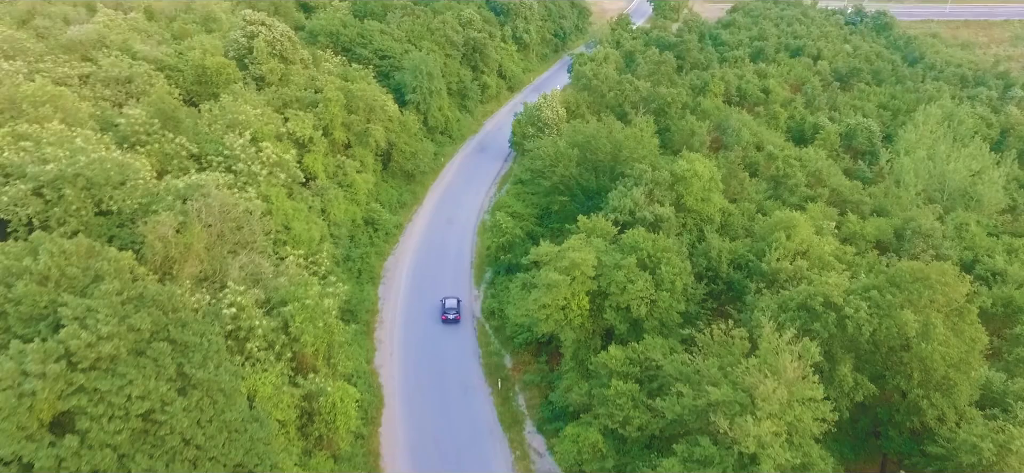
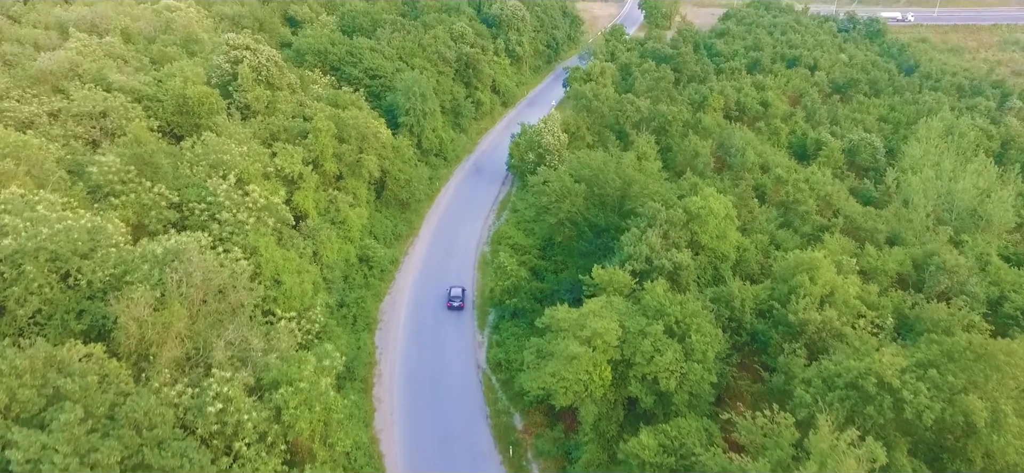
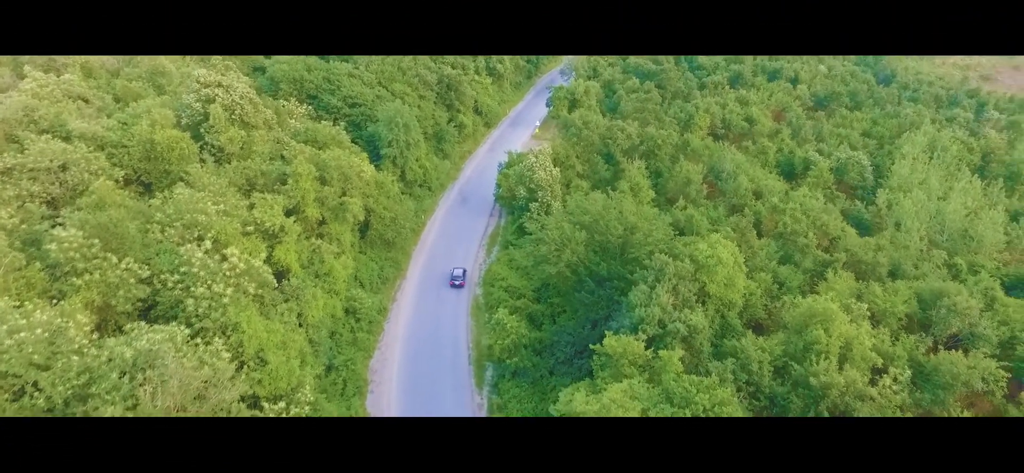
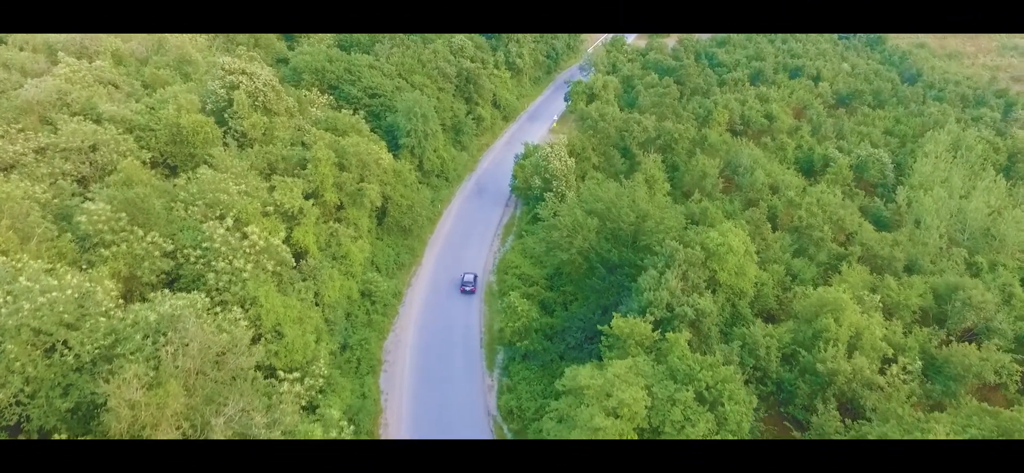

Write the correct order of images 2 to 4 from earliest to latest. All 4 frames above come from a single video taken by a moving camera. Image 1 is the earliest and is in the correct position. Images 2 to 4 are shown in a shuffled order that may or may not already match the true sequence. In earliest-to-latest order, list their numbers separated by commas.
2, 4, 3
